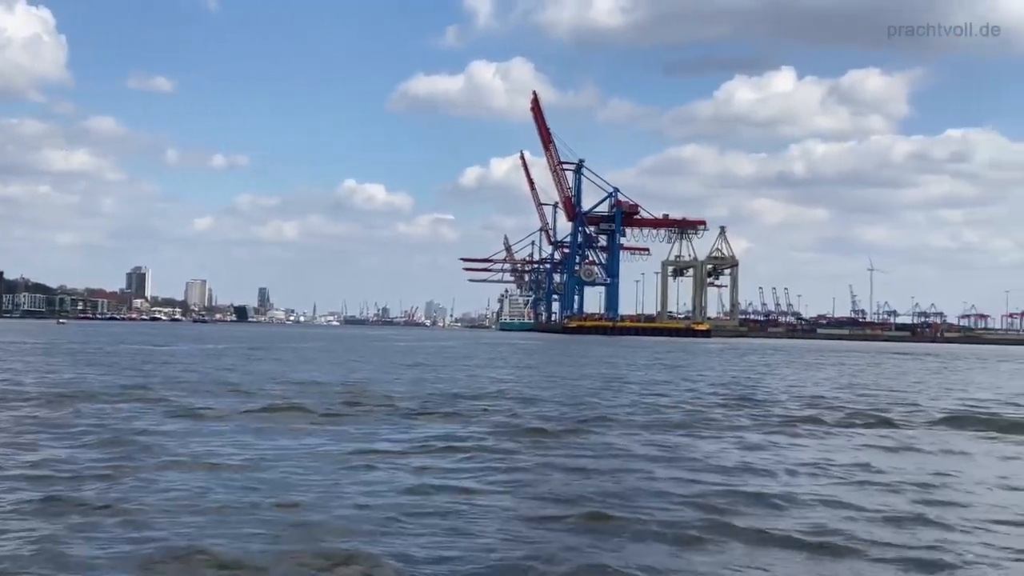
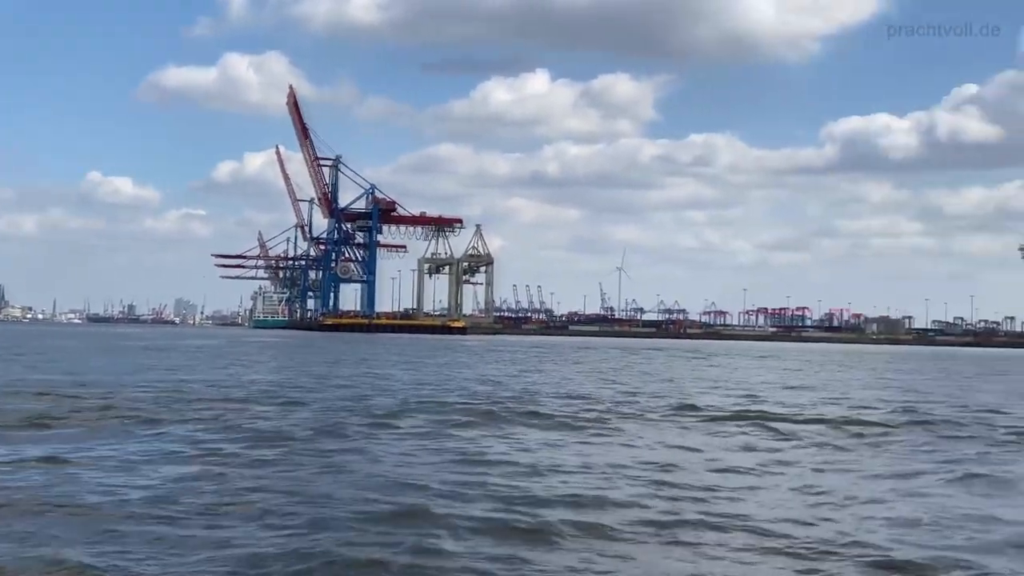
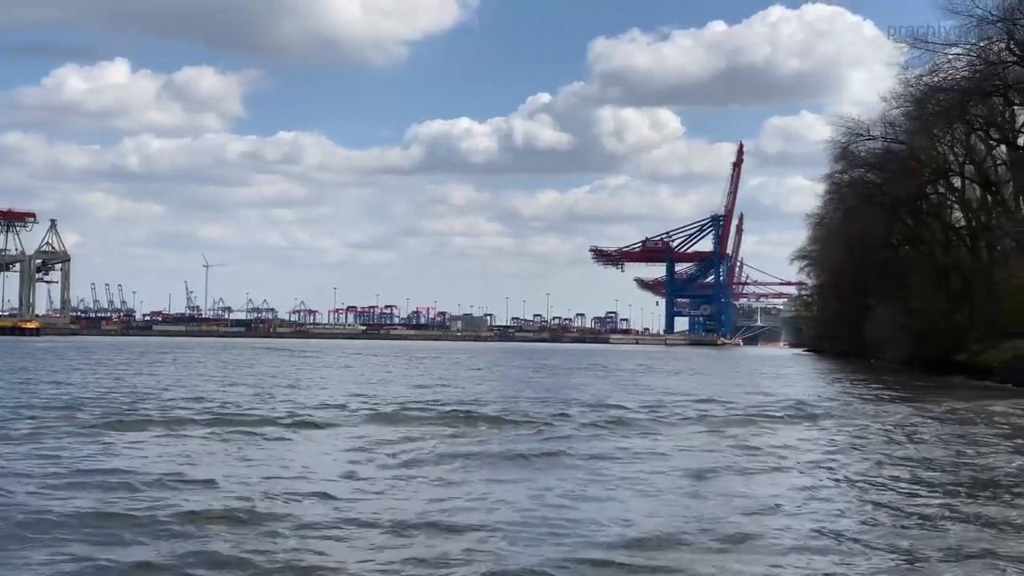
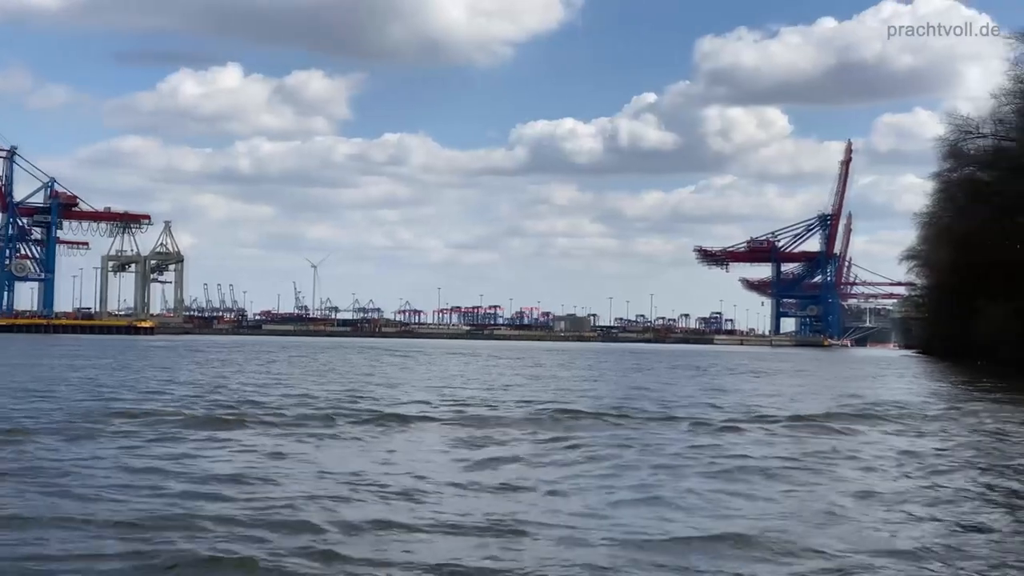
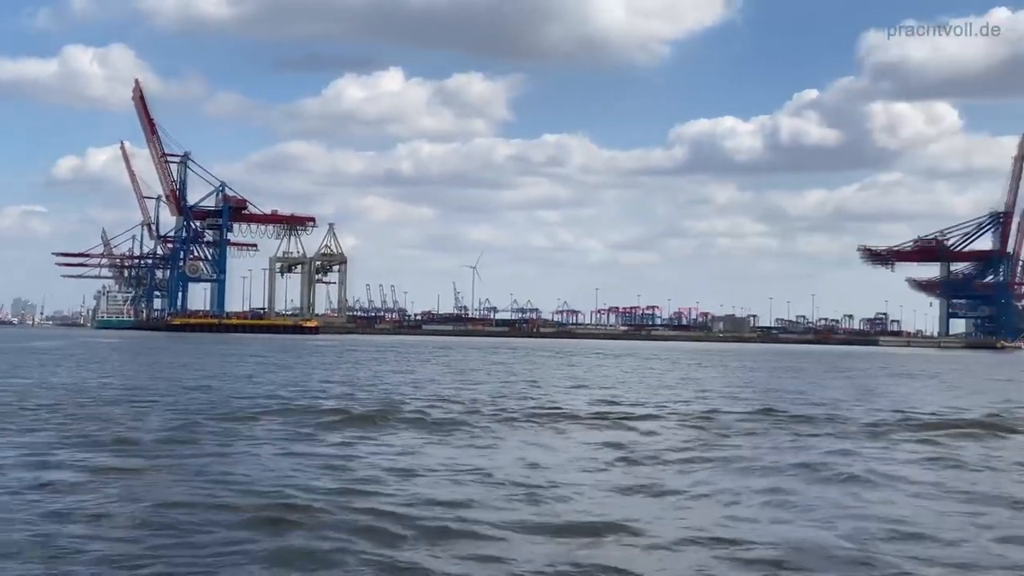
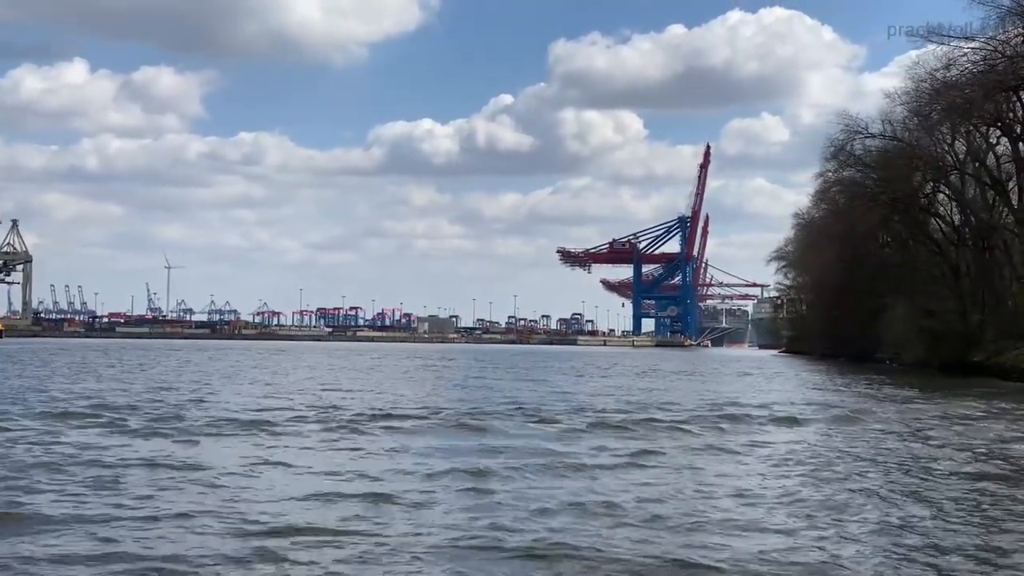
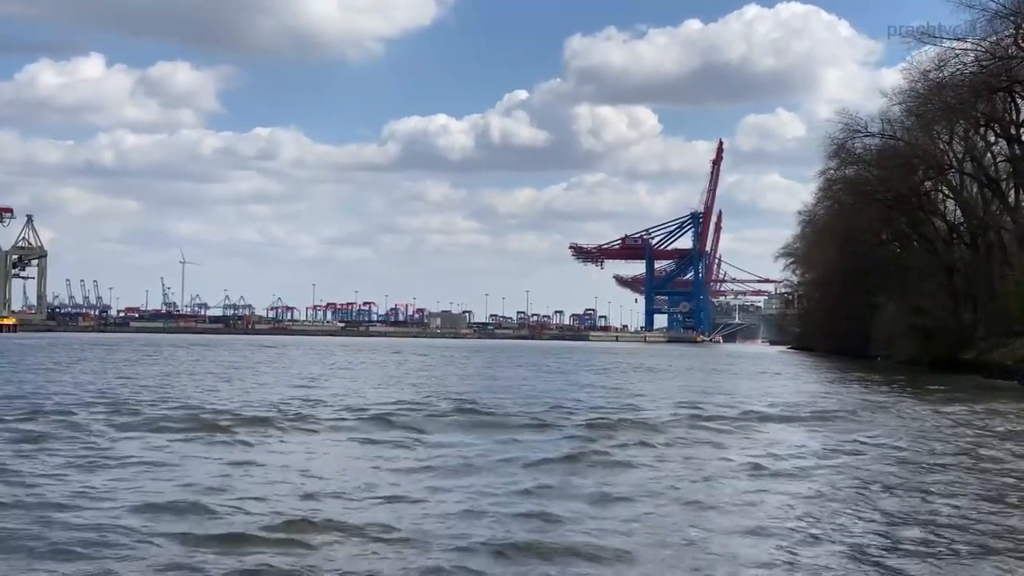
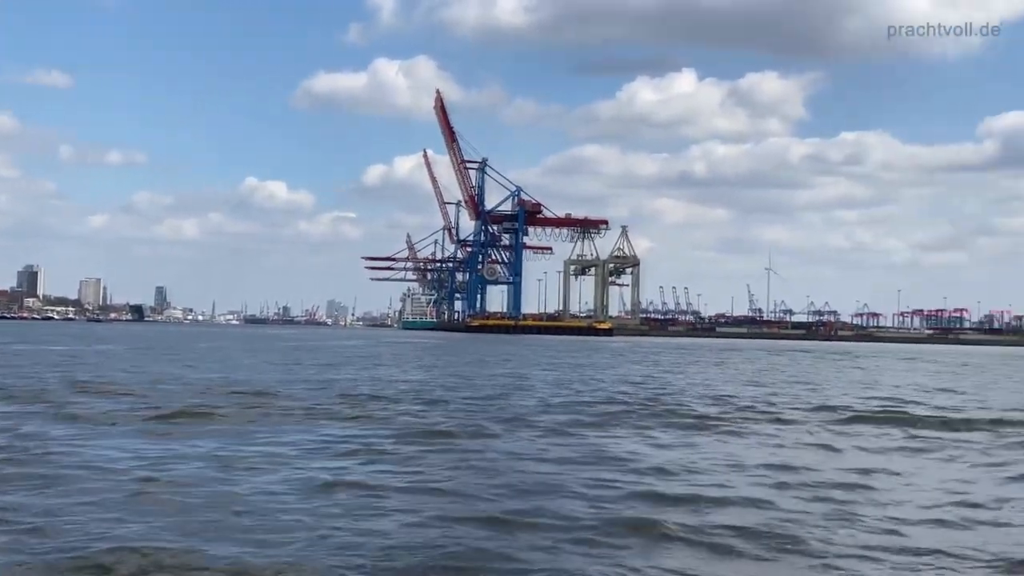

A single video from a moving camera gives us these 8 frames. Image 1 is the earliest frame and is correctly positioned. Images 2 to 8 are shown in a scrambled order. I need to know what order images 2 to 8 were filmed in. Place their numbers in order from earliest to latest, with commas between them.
8, 2, 5, 4, 3, 7, 6
